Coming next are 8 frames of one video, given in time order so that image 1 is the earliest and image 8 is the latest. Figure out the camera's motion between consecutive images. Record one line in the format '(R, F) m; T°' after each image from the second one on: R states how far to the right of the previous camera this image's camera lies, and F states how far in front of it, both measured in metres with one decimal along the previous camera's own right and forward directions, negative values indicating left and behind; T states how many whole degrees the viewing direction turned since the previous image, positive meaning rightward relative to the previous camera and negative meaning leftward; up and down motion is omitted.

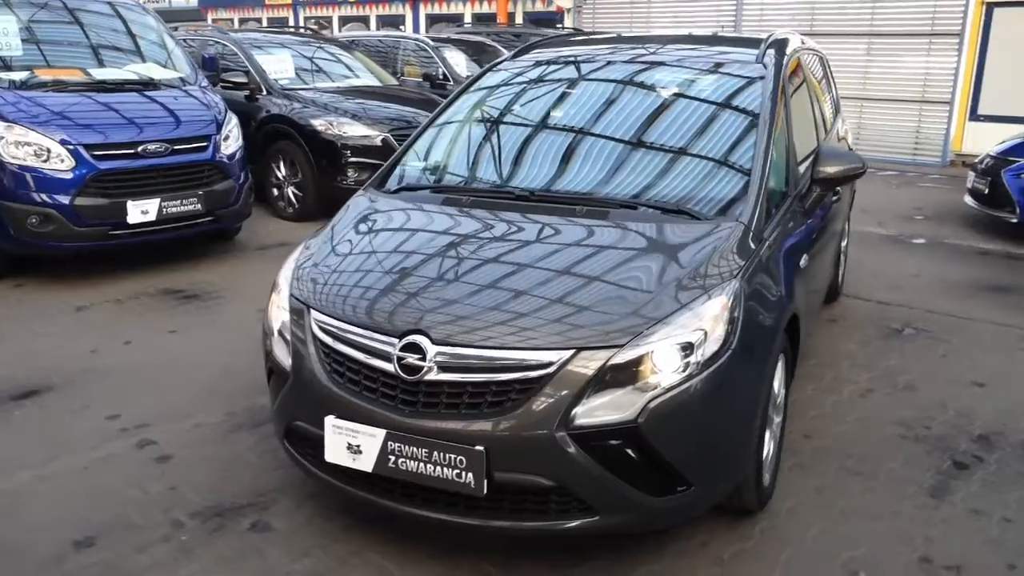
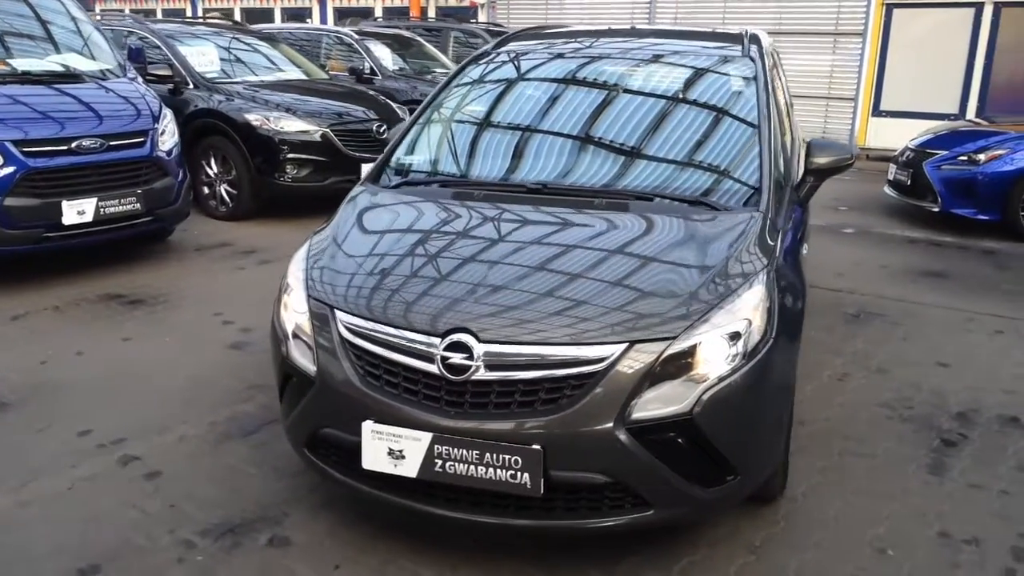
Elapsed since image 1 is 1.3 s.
(-0.4, +0.1) m; +7°
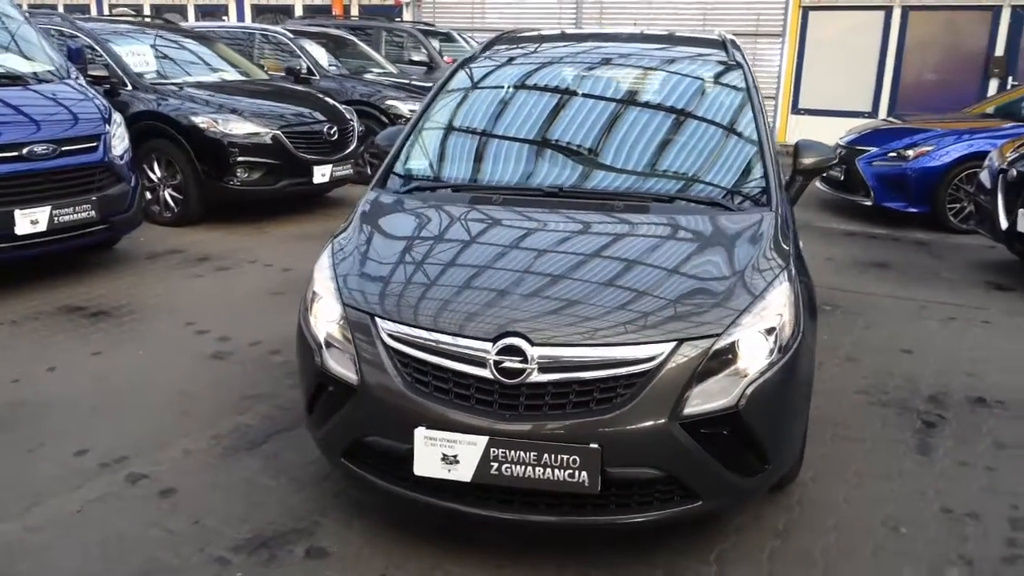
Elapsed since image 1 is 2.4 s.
(-0.4, 0.0) m; +6°
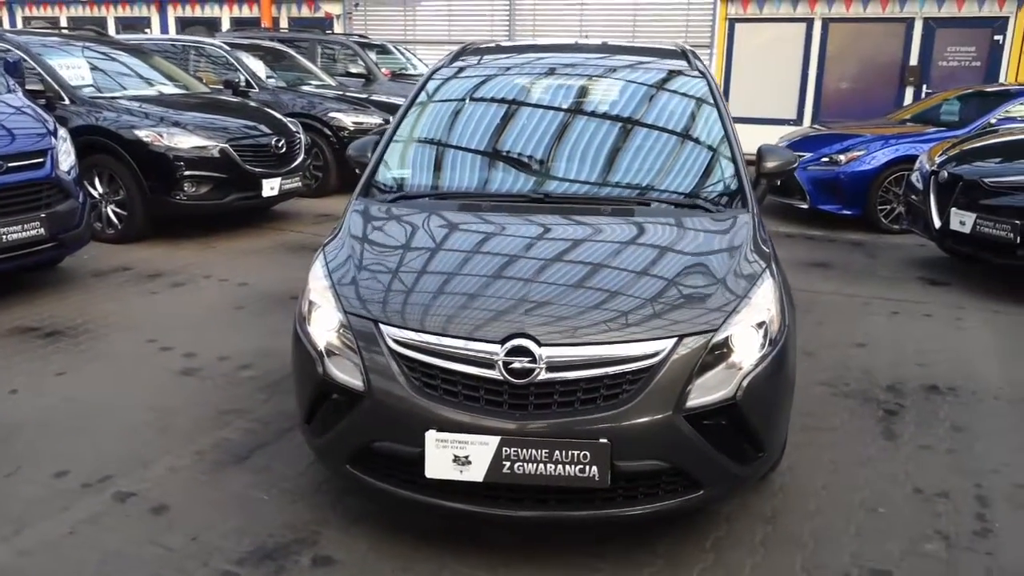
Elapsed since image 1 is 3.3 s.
(-0.2, -0.1) m; +5°
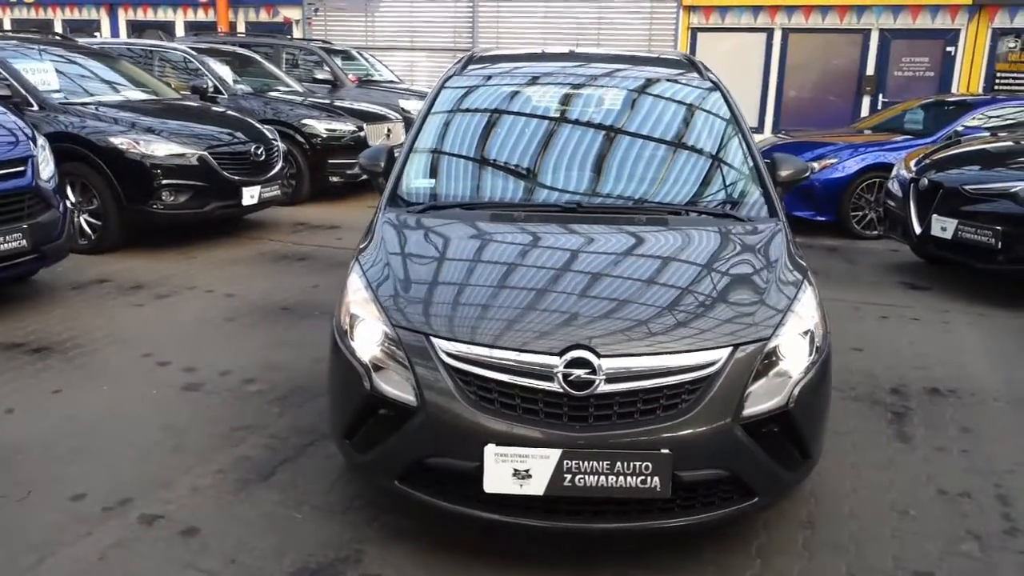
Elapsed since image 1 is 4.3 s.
(-0.3, 0.0) m; +4°
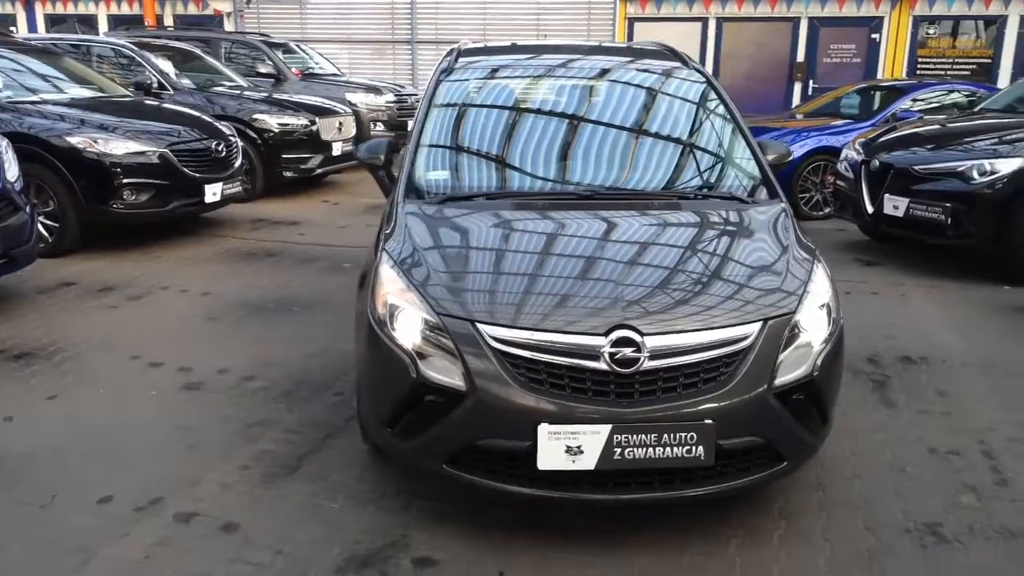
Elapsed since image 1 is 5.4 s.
(-0.4, -0.1) m; +5°
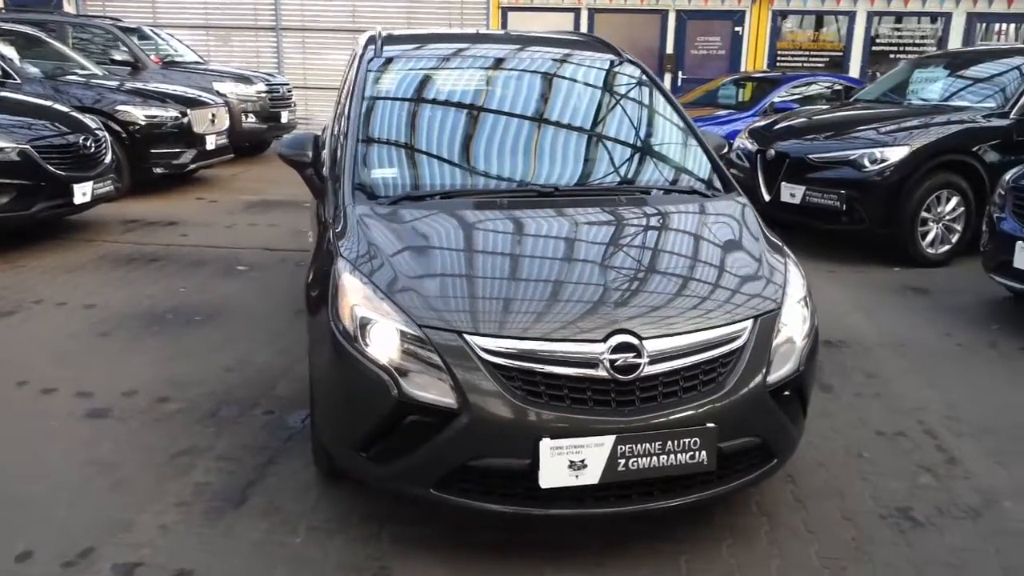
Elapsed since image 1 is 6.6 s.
(-0.4, +0.2) m; +10°
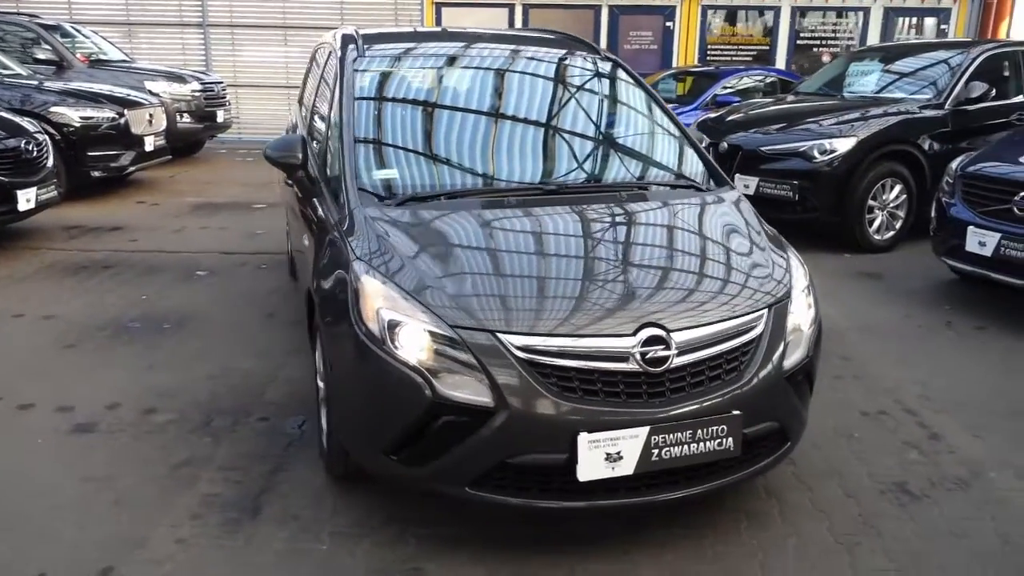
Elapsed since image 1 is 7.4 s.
(-0.3, 0.0) m; +5°
